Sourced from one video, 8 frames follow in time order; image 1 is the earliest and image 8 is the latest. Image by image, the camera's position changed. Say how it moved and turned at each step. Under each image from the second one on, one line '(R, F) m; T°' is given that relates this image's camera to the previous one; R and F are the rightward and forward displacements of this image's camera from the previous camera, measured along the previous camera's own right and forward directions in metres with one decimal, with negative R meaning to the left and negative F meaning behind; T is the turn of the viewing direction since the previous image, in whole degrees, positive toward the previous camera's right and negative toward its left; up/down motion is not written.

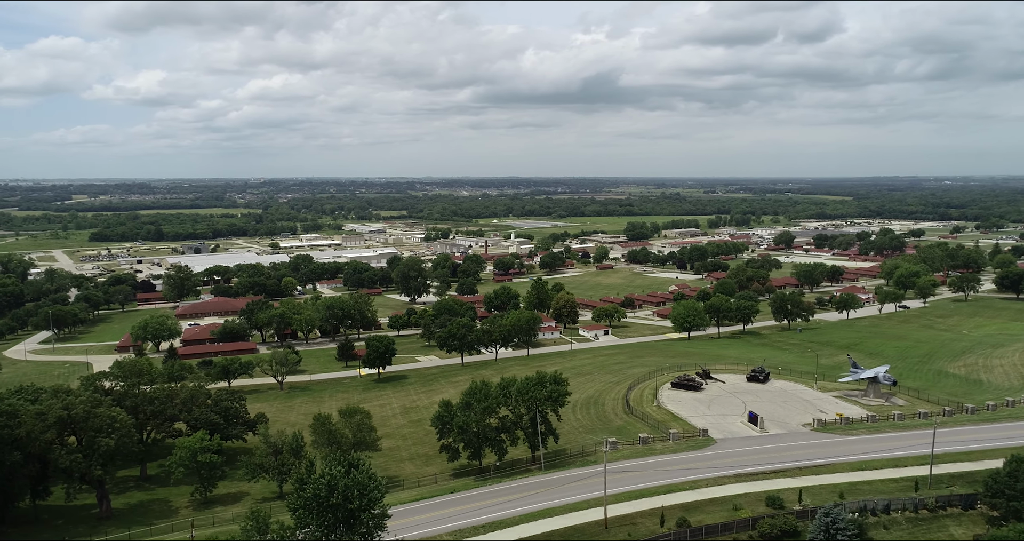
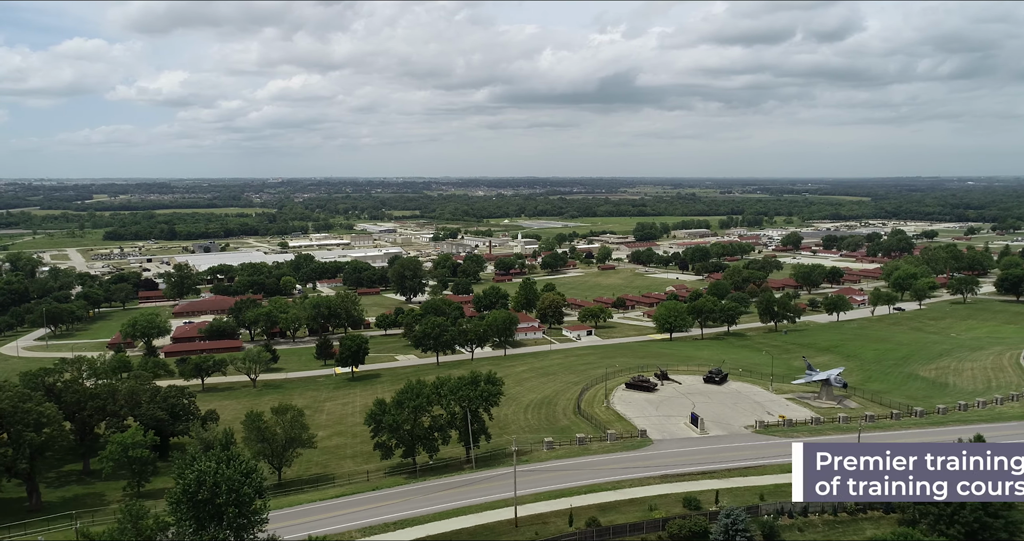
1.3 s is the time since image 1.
(+3.1, -0.1) m; -1°
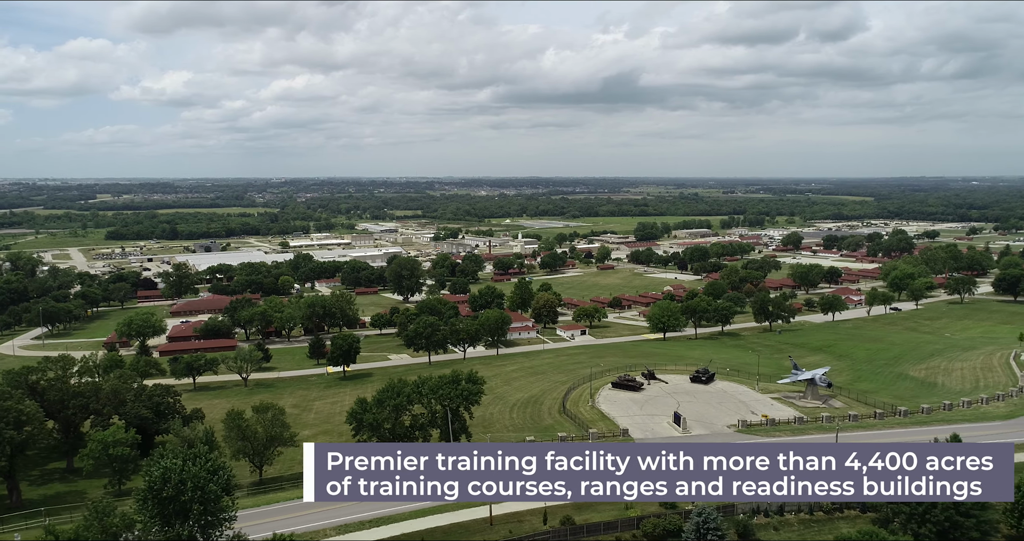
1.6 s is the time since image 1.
(+0.8, -0.1) m; 0°
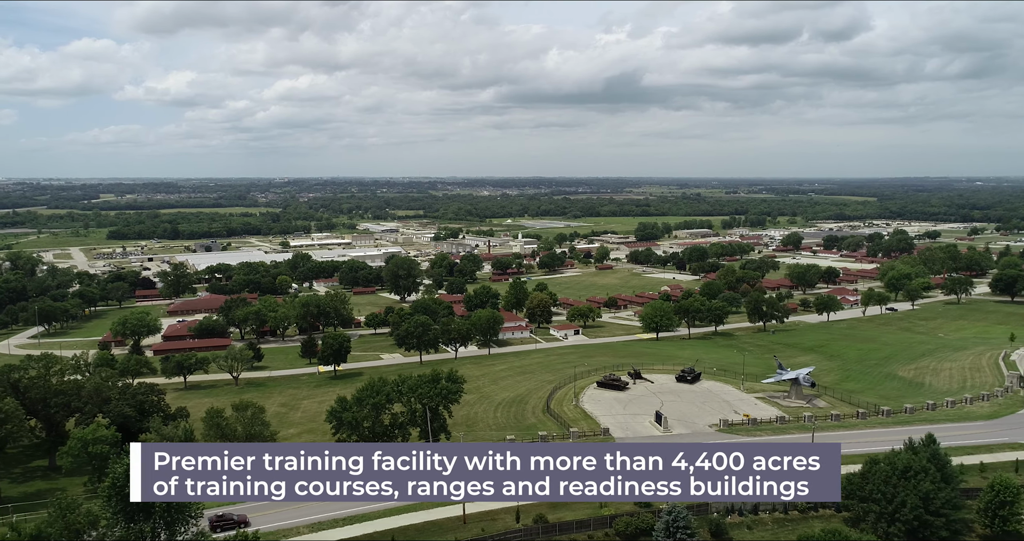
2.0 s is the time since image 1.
(+0.9, 0.0) m; 0°
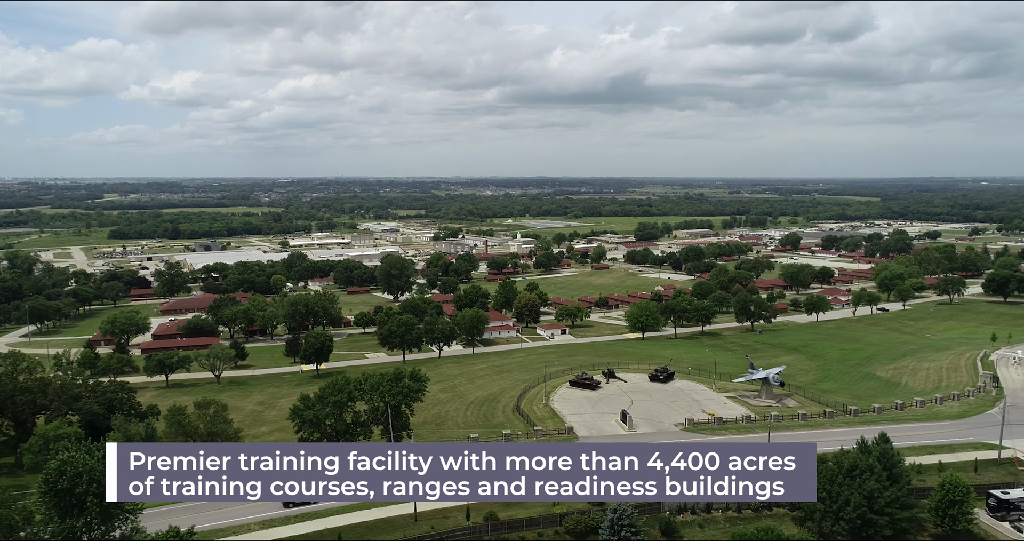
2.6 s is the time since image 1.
(+1.6, -0.1) m; 0°
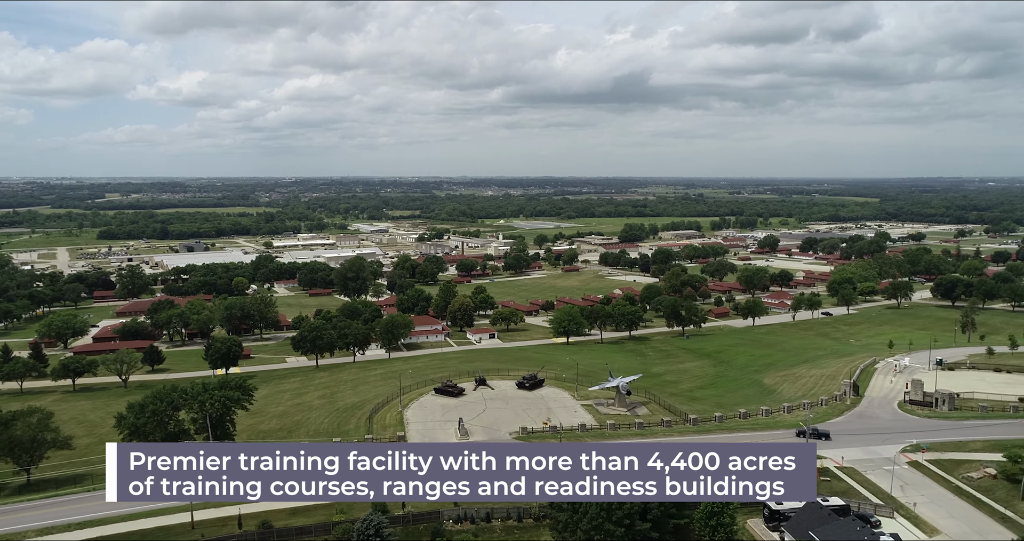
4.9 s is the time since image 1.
(+7.0, -0.4) m; 0°
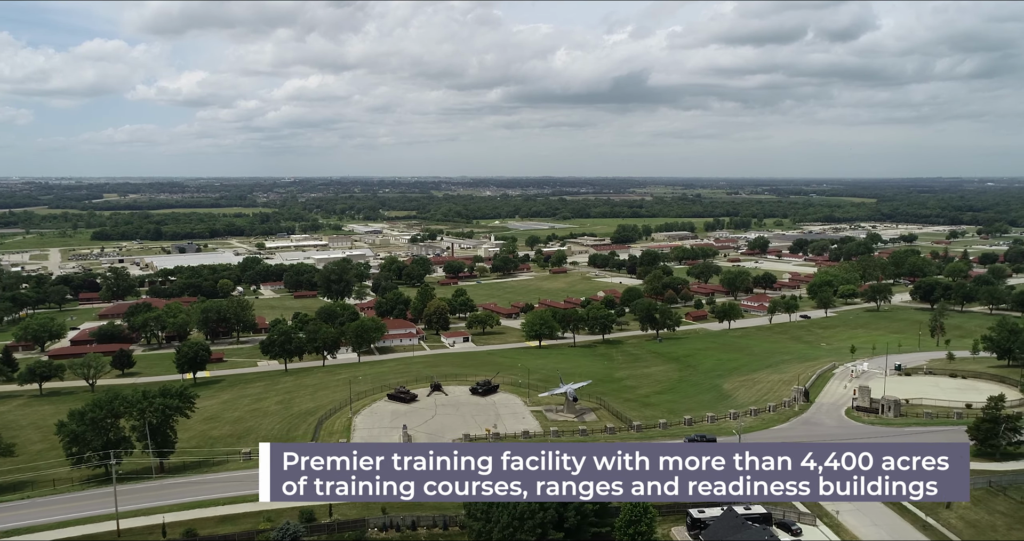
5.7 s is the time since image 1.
(+2.4, -0.2) m; 0°
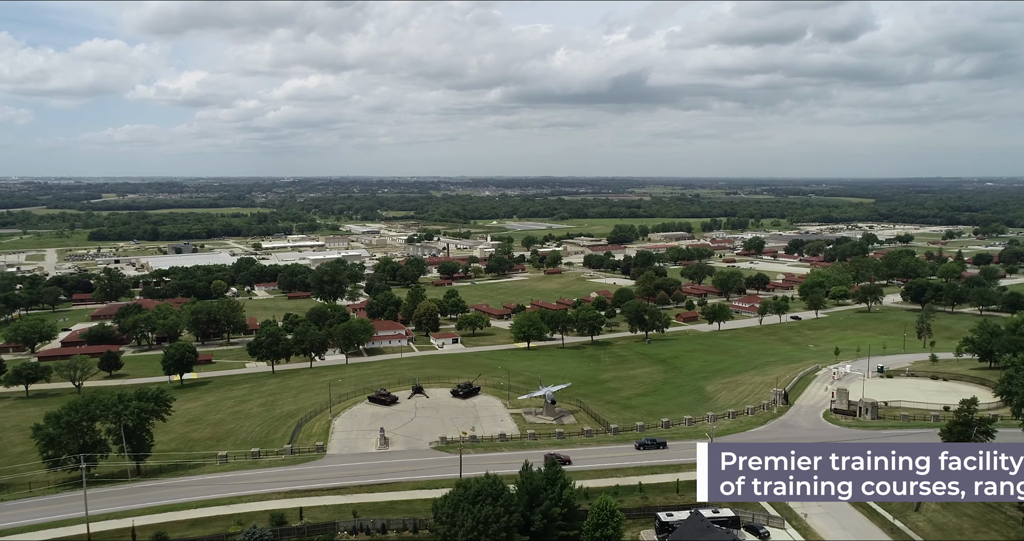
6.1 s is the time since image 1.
(+1.0, -0.1) m; 0°
